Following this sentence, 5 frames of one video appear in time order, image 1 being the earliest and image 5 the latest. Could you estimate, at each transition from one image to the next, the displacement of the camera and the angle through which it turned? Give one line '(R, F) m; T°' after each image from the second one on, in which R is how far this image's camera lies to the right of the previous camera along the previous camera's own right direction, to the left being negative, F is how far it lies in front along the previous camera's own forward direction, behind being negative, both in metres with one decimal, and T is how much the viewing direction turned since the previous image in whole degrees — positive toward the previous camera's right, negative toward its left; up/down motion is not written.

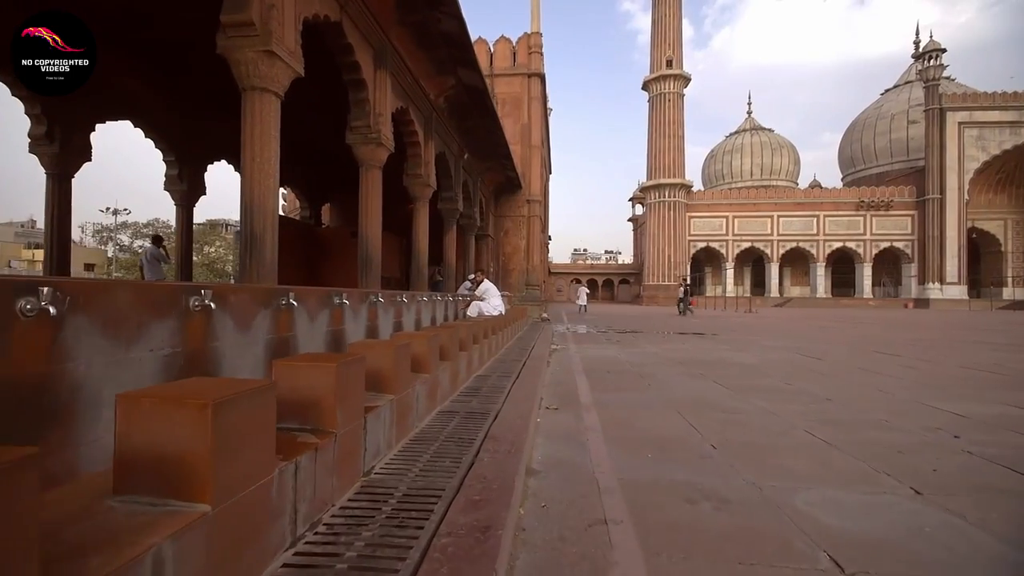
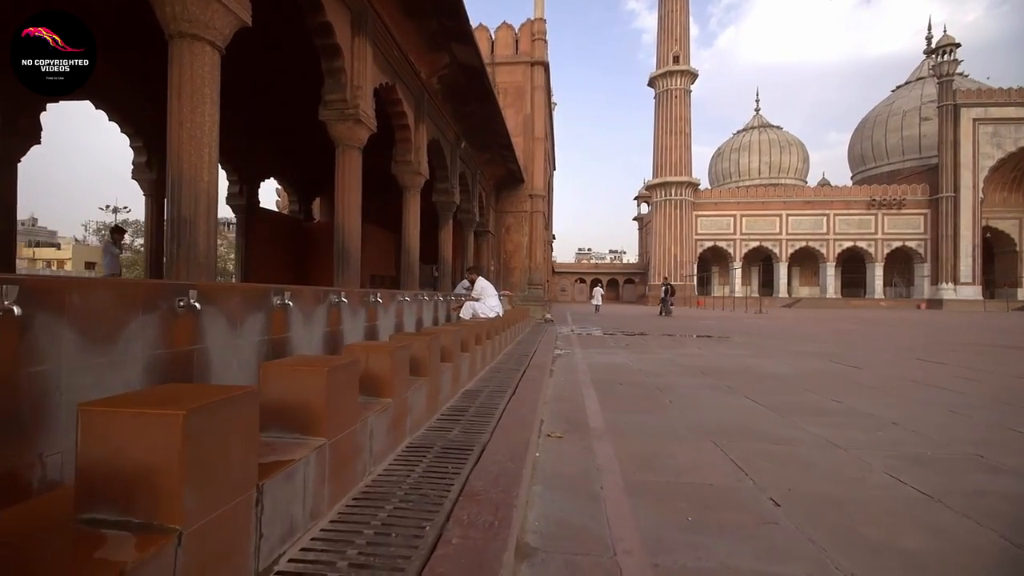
(+0.1, +0.8) m; 0°
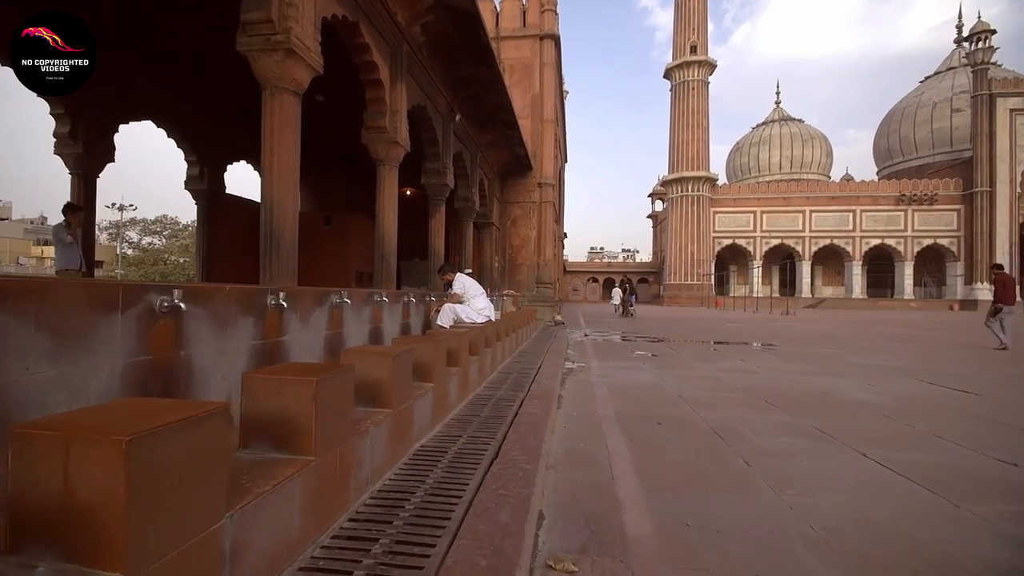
(+0.2, +1.6) m; -1°
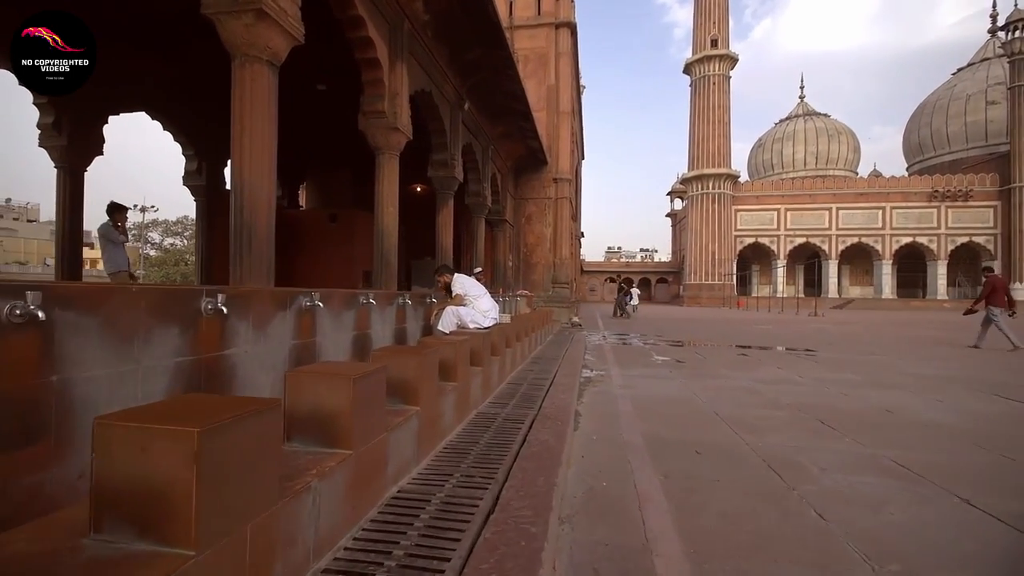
(+0.1, +0.6) m; -2°
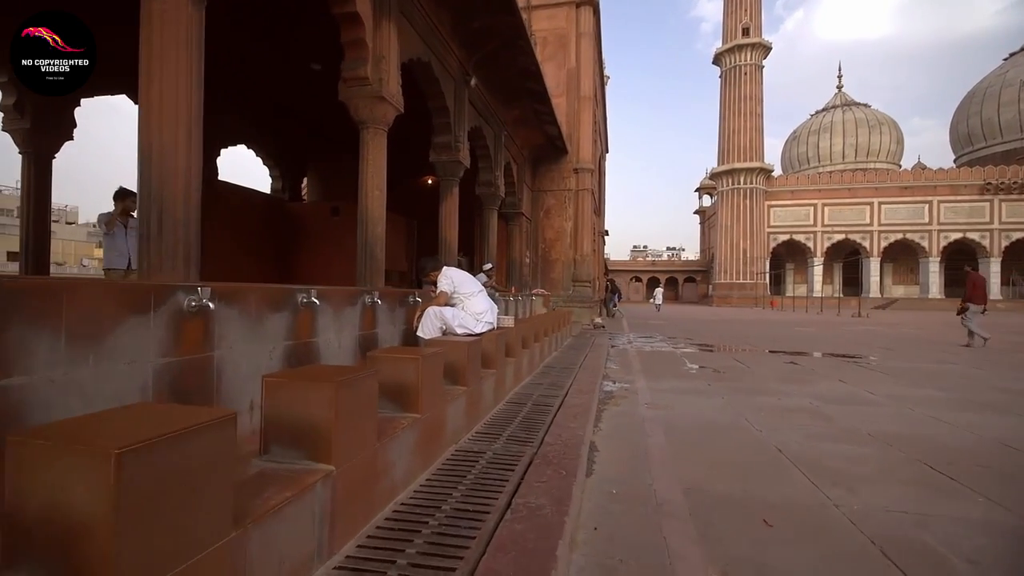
(+0.2, +0.9) m; -3°
